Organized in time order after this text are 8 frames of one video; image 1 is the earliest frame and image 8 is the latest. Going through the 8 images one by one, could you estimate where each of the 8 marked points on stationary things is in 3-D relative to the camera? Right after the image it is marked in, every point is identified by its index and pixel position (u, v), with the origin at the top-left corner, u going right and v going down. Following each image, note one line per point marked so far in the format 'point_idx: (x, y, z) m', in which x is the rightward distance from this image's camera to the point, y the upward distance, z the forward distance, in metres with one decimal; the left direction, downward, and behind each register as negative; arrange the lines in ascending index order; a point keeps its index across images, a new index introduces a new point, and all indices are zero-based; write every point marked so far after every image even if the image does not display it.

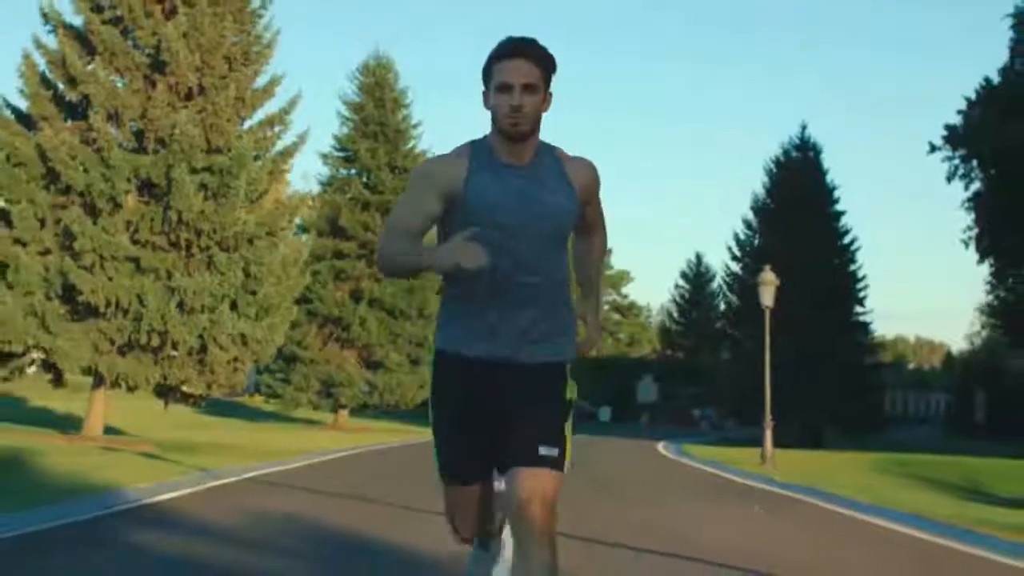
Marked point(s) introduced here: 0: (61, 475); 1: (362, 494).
0: (-6.1, -2.5, +19.5) m
1: (-1.7, -2.5, +17.3) m
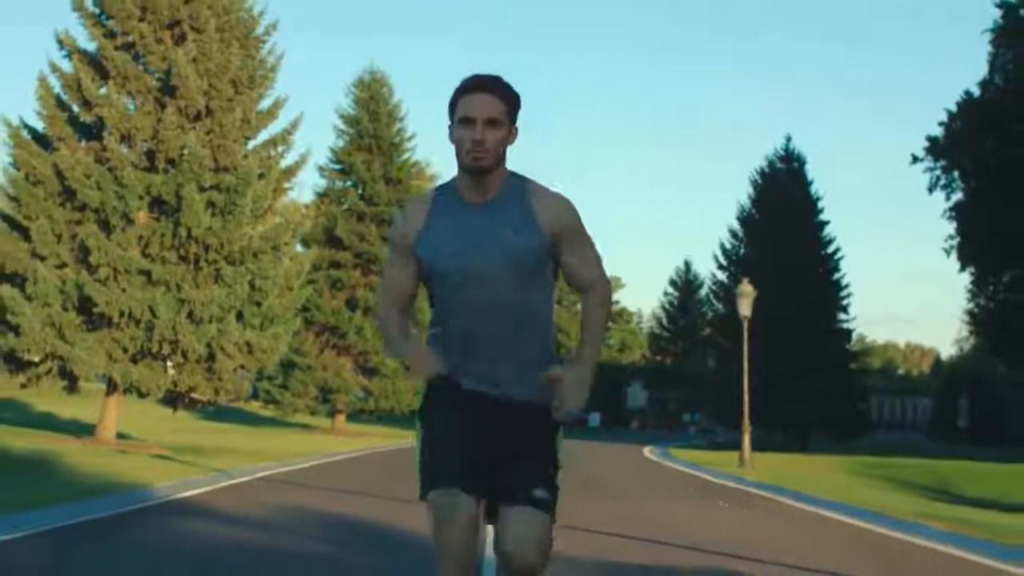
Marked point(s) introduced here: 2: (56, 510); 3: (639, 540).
0: (-6.2, -2.7, +21.1) m
1: (-1.8, -2.7, +18.9) m
2: (-5.3, -2.5, +16.7) m
3: (+1.4, -2.6, +15.5) m
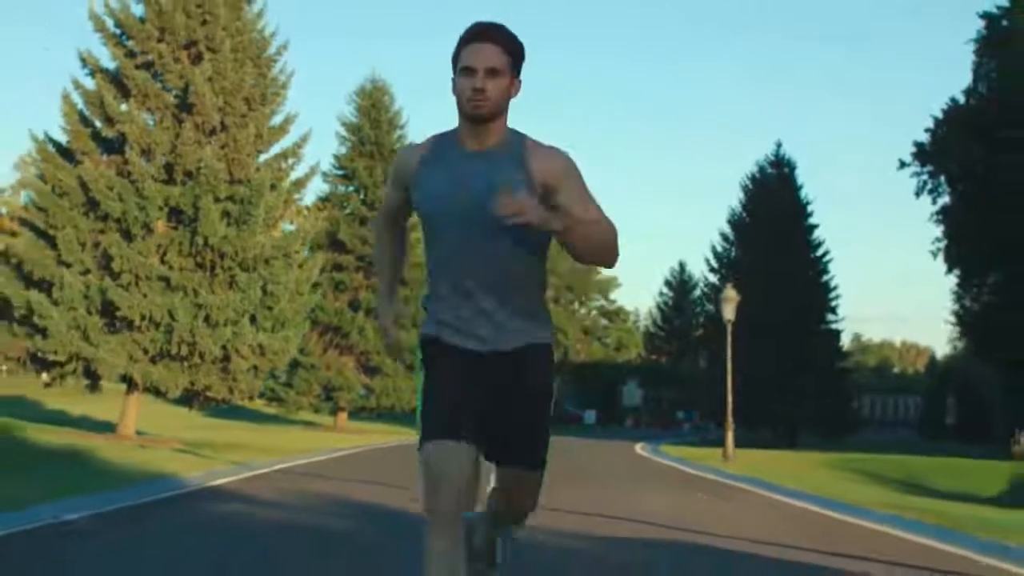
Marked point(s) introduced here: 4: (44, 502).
0: (-6.3, -2.9, +23.0) m
1: (-1.9, -2.8, +20.8) m
2: (-5.4, -2.7, +18.6) m
3: (+1.4, -2.8, +17.4) m
4: (-5.9, -2.6, +17.9) m
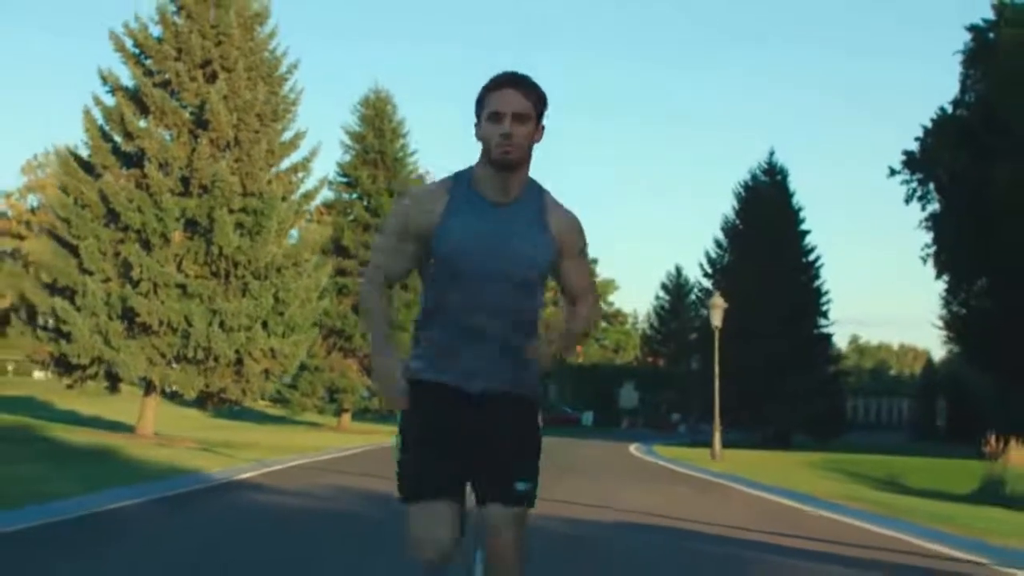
0: (-6.3, -3.0, +24.7) m
1: (-1.9, -2.9, +22.5) m
2: (-5.4, -2.8, +20.3) m
3: (+1.3, -2.9, +19.1) m
4: (-5.9, -2.8, +19.6) m
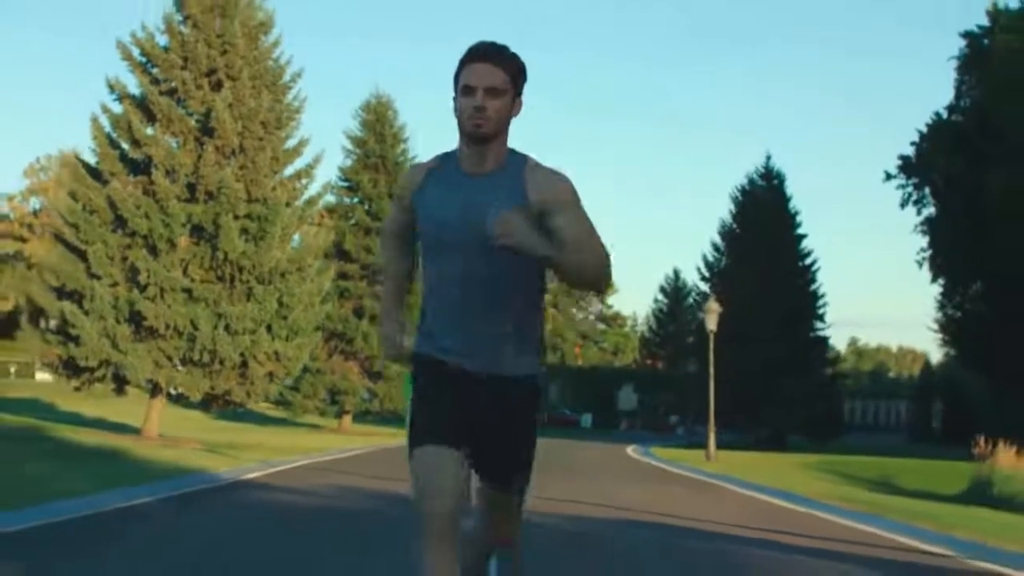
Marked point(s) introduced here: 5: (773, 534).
0: (-6.4, -3.1, +25.4) m
1: (-1.9, -3.0, +23.2) m
2: (-5.4, -2.9, +21.0) m
3: (+1.3, -3.0, +19.8) m
4: (-6.0, -2.9, +20.3) m
5: (+3.0, -2.9, +16.8) m
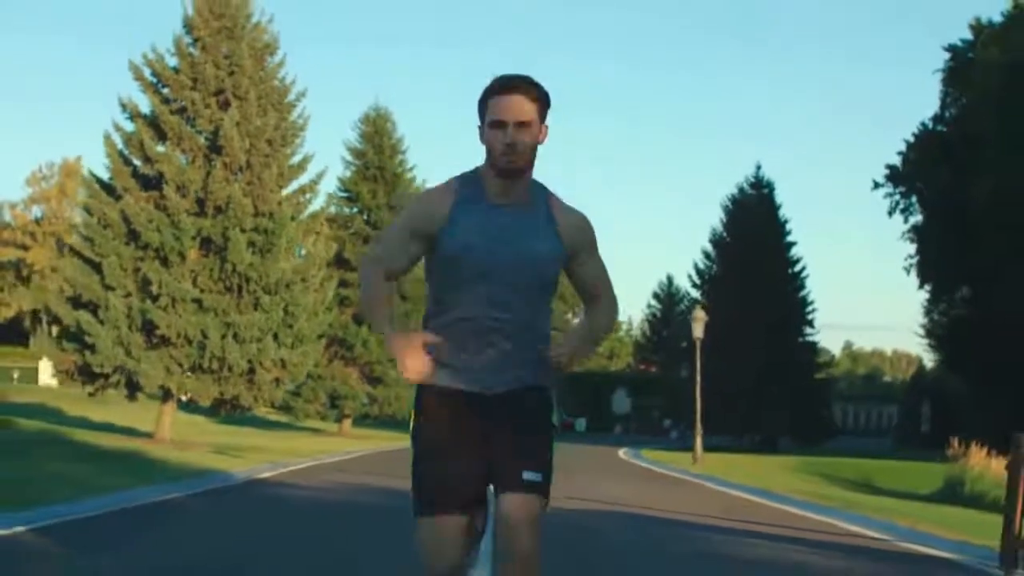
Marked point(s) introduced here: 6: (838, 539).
0: (-6.5, -3.3, +27.0) m
1: (-2.0, -3.2, +24.9) m
2: (-5.5, -3.1, +22.7) m
3: (+1.2, -3.2, +21.4) m
4: (-6.0, -3.1, +21.9) m
5: (+3.0, -3.1, +18.4) m
6: (+3.8, -3.0, +17.0) m
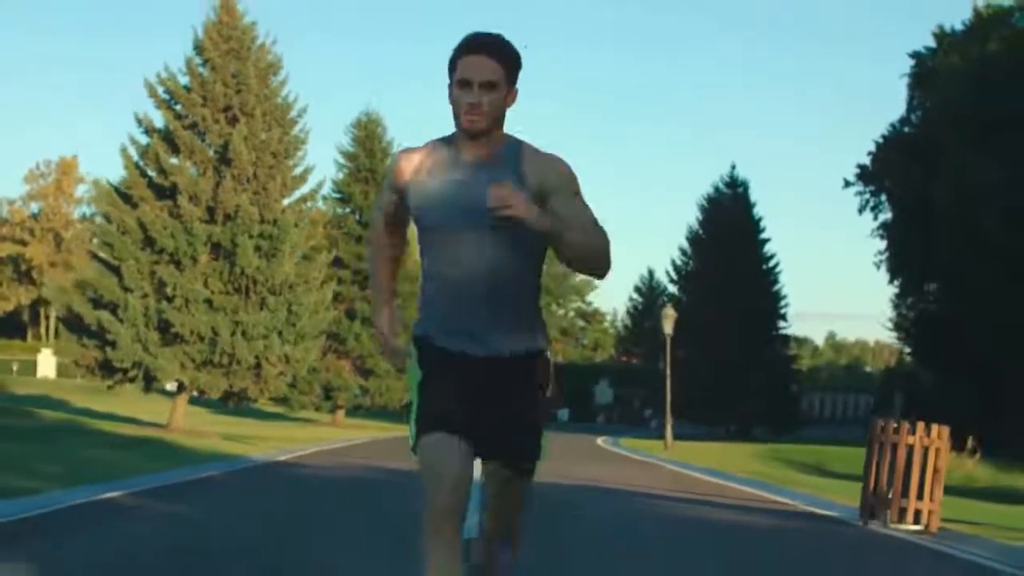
0: (-6.8, -3.4, +30.2) m
1: (-2.3, -3.3, +28.1) m
2: (-5.8, -3.2, +25.9) m
3: (+1.0, -3.3, +24.7) m
4: (-6.3, -3.2, +25.1) m
5: (+2.7, -3.2, +21.7) m
6: (+3.6, -3.1, +20.2) m
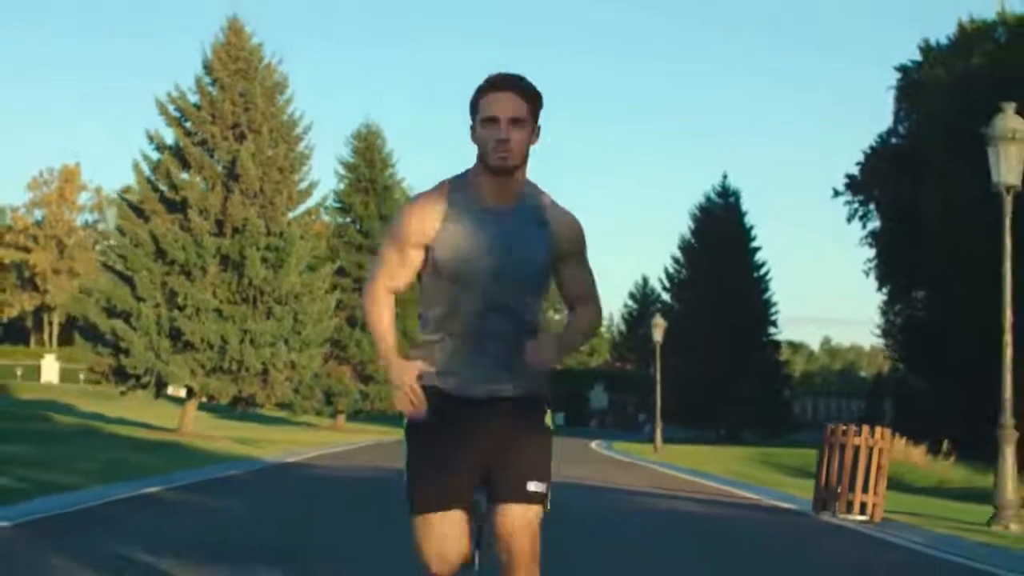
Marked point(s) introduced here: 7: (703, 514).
0: (-6.9, -3.7, +31.9) m
1: (-2.4, -3.6, +29.8) m
2: (-5.9, -3.5, +27.6) m
3: (+0.9, -3.6, +26.4) m
4: (-6.4, -3.4, +26.8) m
5: (+2.7, -3.4, +23.5) m
6: (+3.5, -3.3, +22.0) m
7: (+2.6, -3.1, +19.8) m
